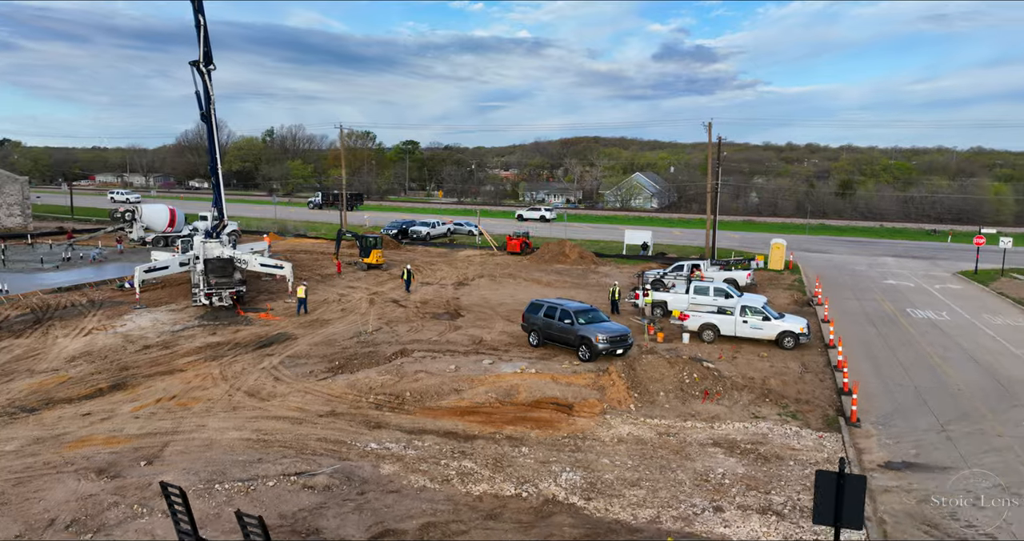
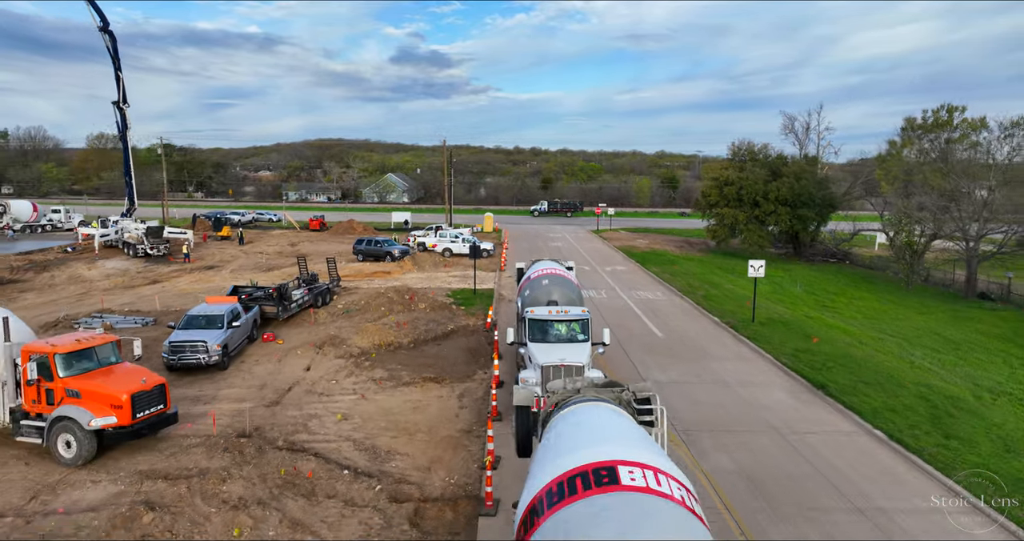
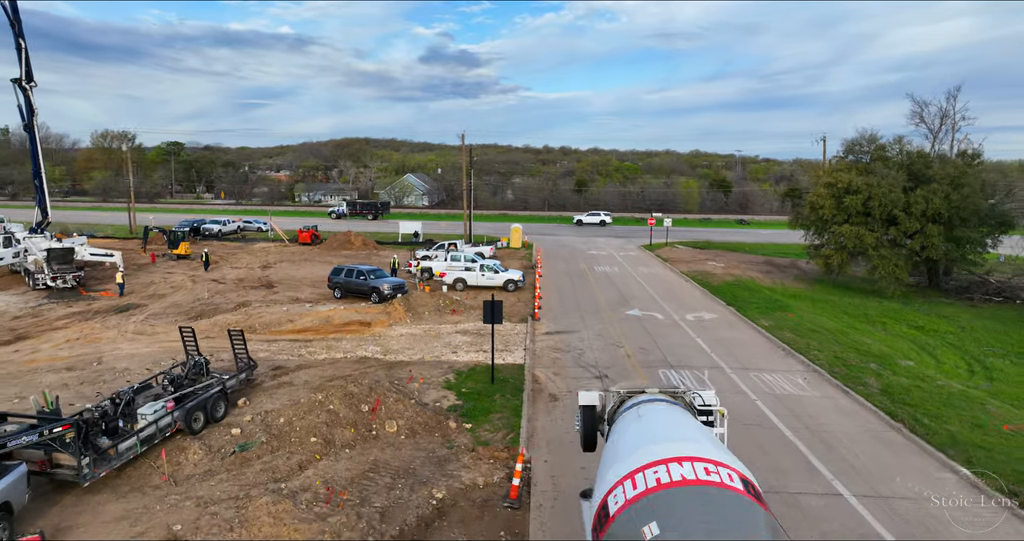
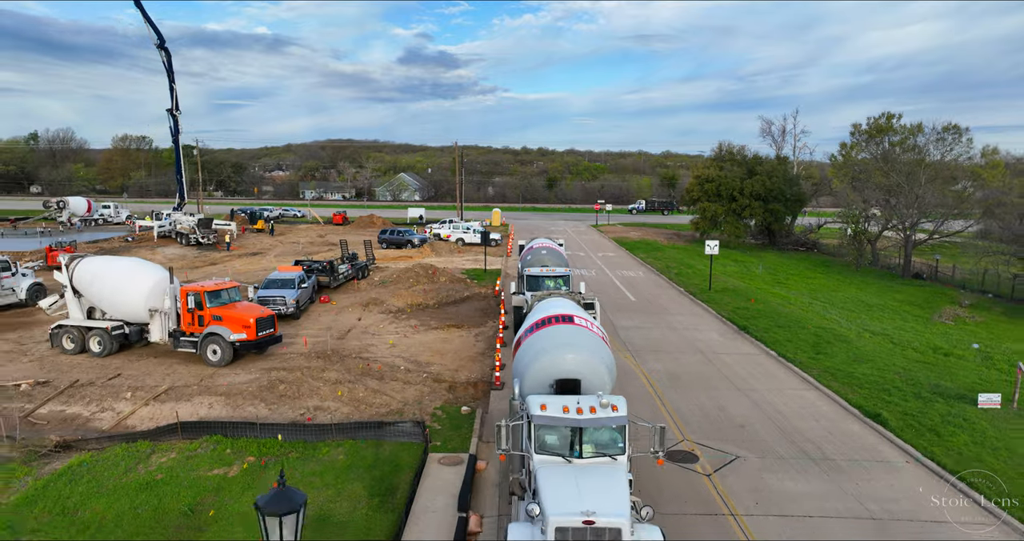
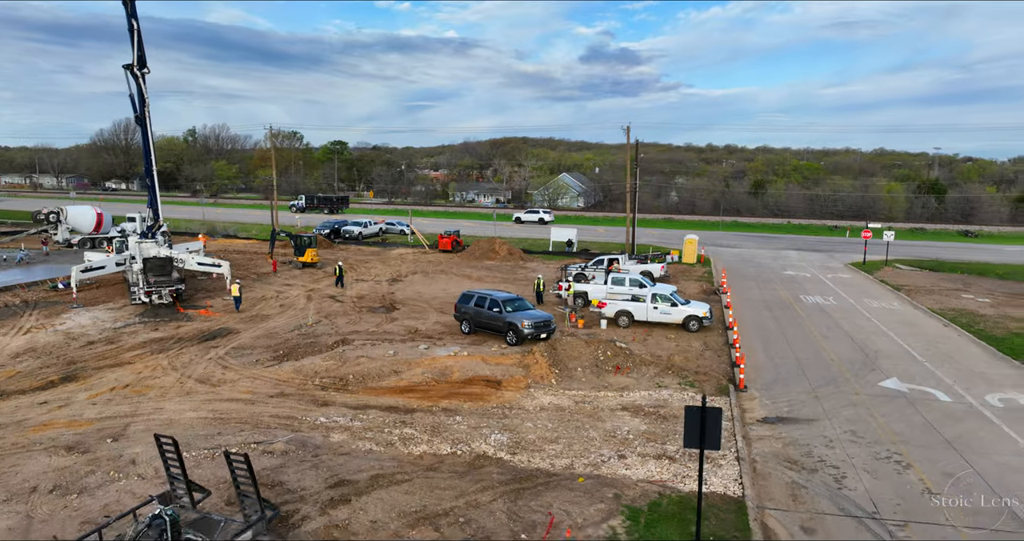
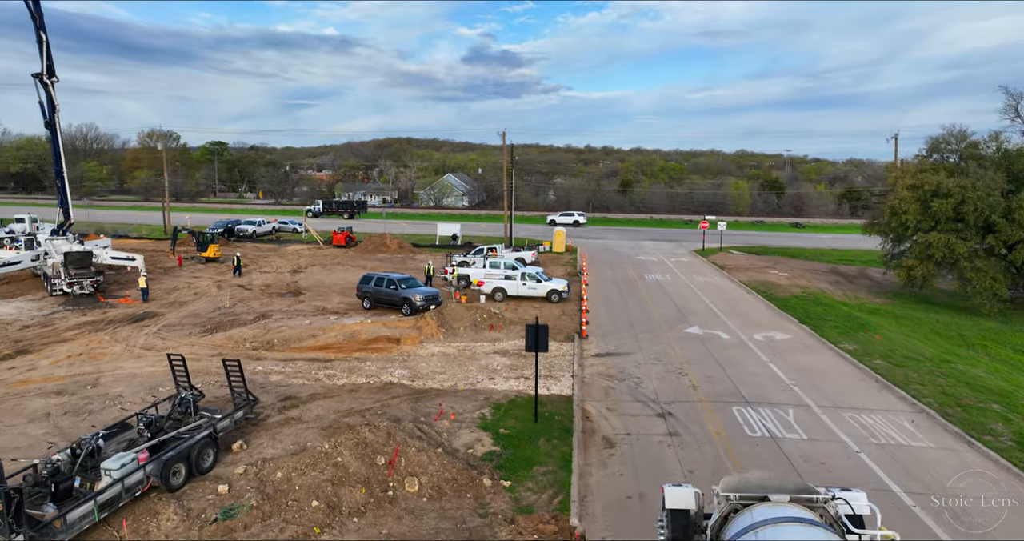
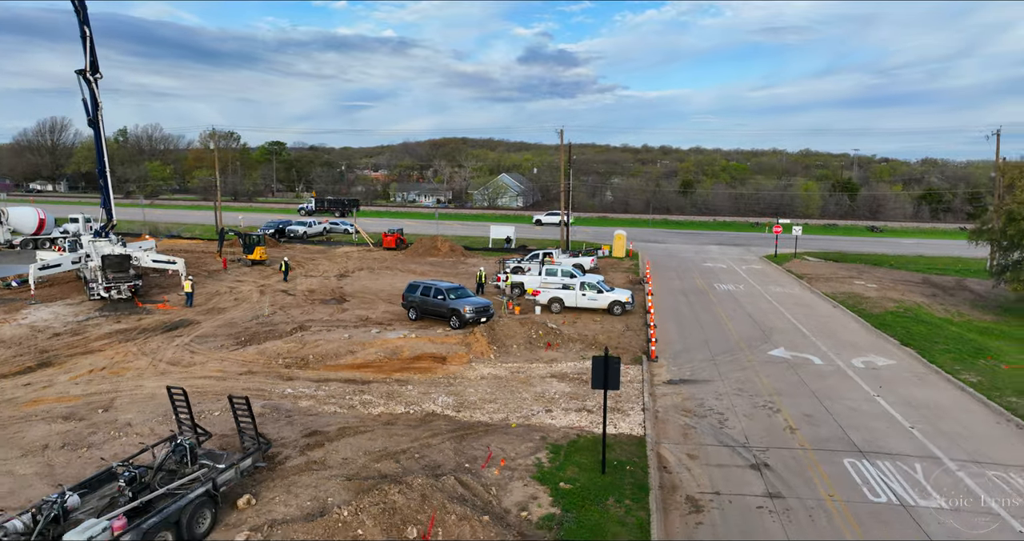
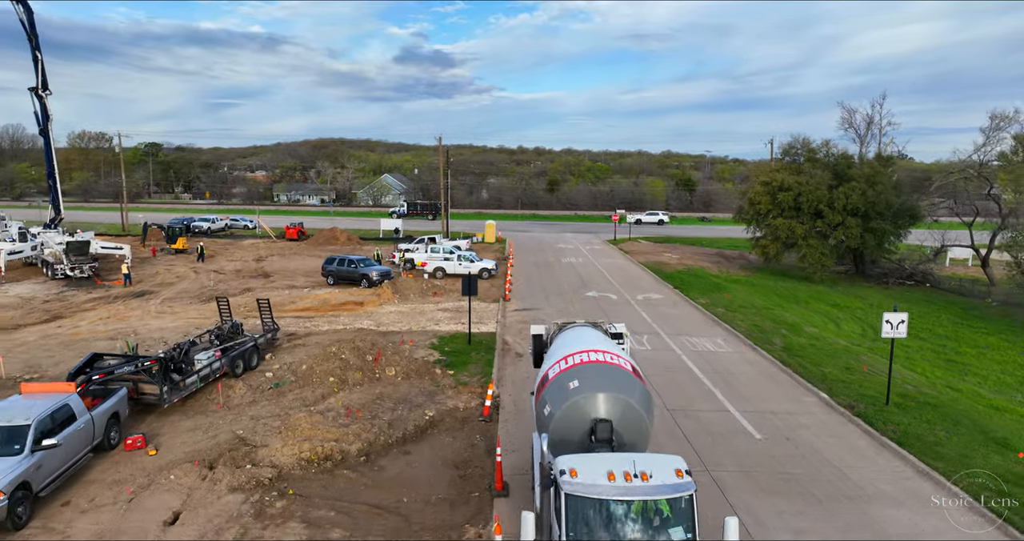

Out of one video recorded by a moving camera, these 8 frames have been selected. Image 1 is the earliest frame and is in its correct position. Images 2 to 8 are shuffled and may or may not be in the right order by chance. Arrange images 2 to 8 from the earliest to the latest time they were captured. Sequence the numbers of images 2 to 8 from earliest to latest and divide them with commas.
5, 7, 6, 3, 8, 2, 4
